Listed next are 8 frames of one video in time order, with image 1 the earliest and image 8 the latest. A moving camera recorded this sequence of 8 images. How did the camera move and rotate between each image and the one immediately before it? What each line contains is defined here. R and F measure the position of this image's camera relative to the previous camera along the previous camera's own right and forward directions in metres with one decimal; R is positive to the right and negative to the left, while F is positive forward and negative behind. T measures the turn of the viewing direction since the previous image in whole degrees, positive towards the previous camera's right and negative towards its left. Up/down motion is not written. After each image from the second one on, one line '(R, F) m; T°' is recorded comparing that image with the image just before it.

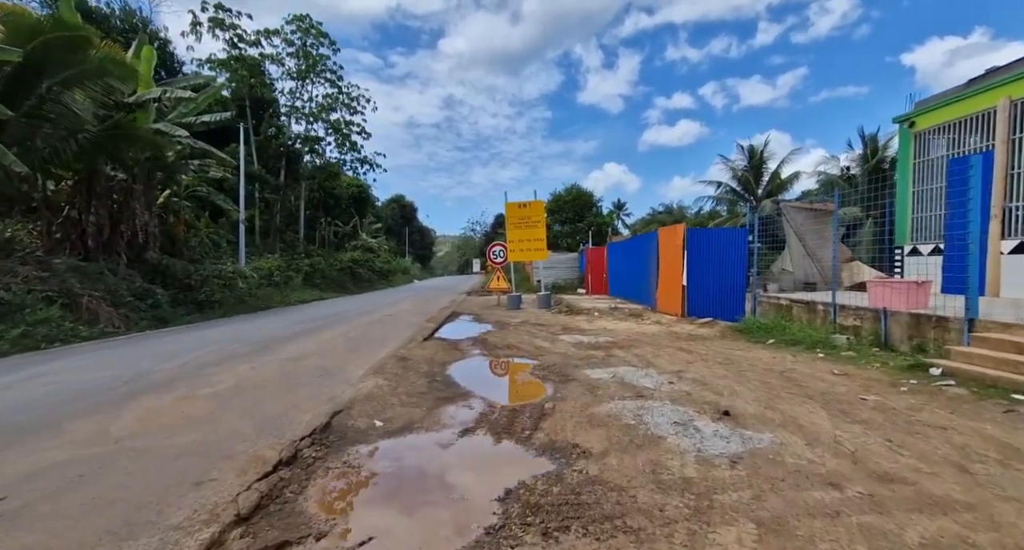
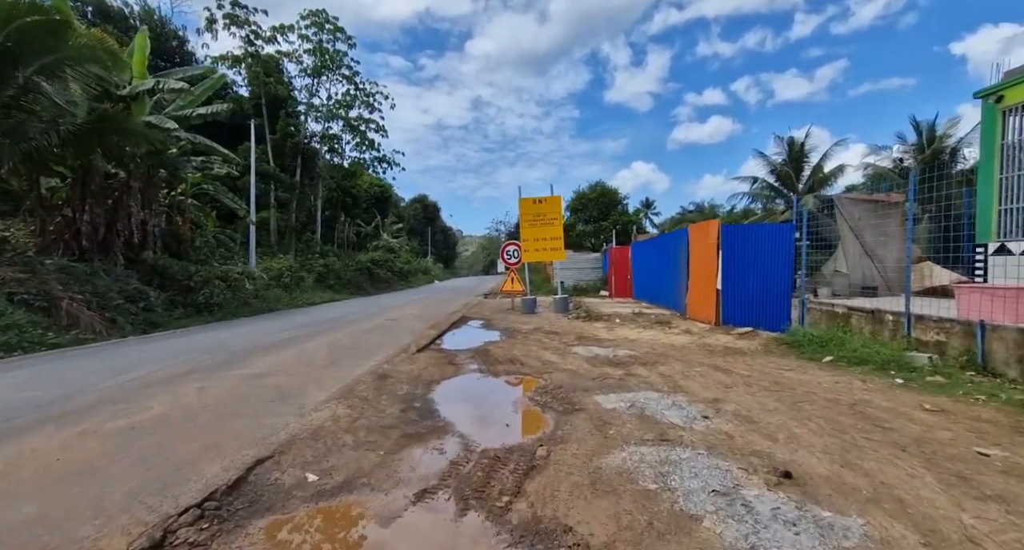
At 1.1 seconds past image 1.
(+0.4, +1.1) m; -3°
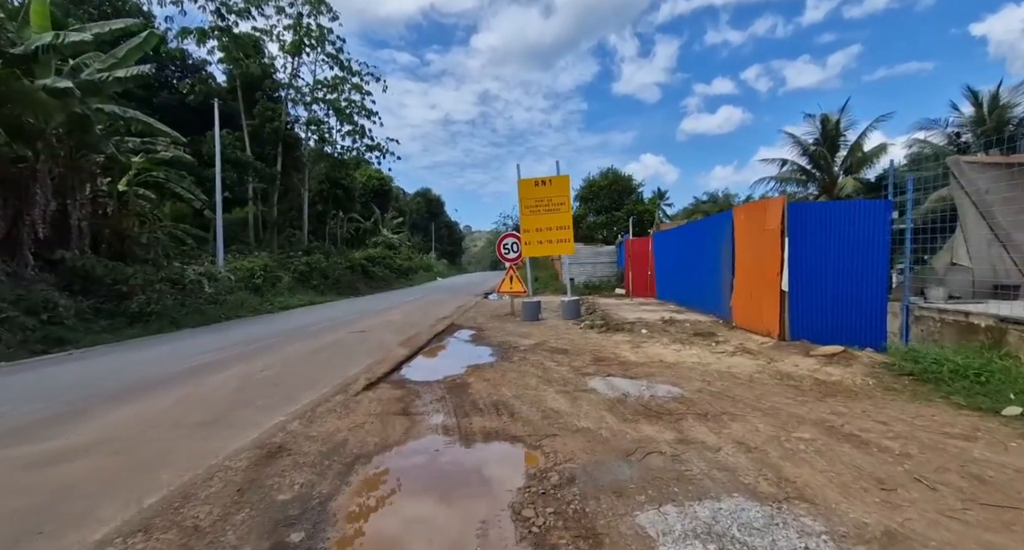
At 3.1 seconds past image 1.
(+0.3, +2.4) m; -1°
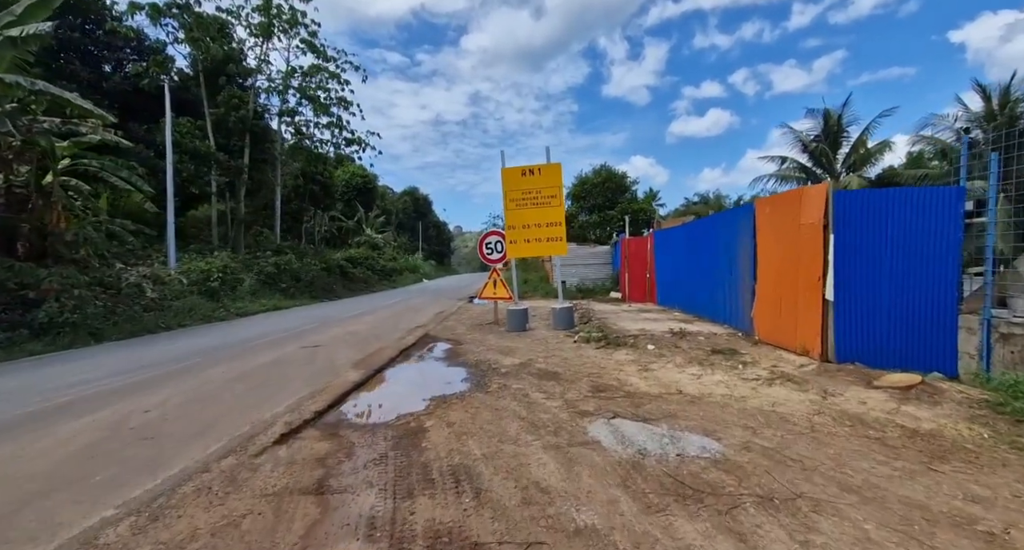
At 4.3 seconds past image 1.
(+0.2, +1.5) m; +1°
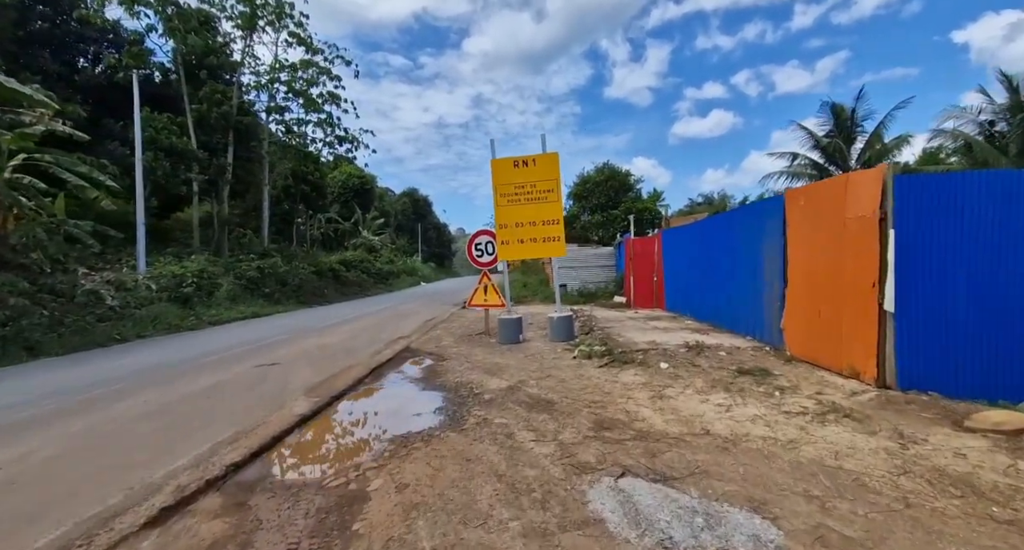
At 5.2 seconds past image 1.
(+0.2, +1.1) m; 0°
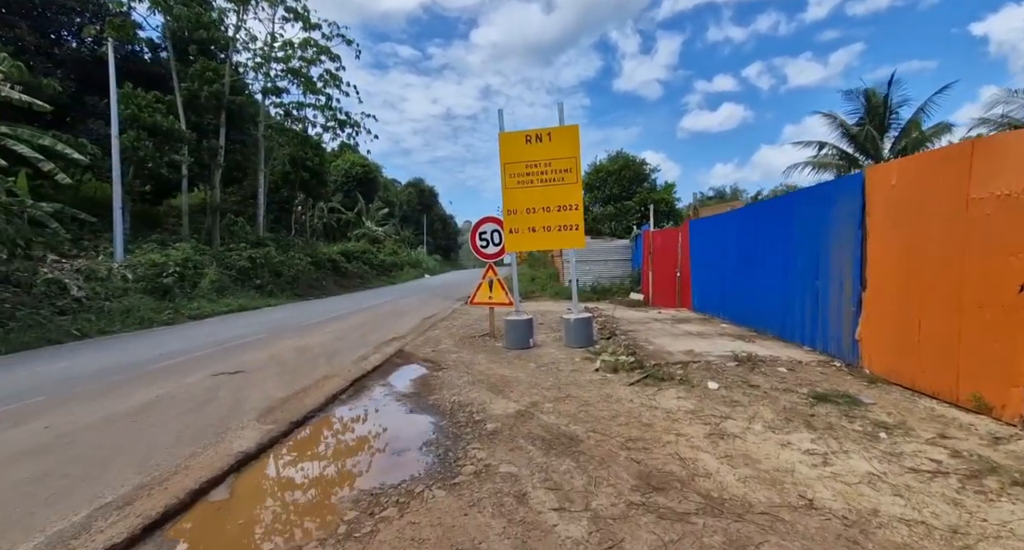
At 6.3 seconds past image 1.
(-0.1, +1.3) m; -1°
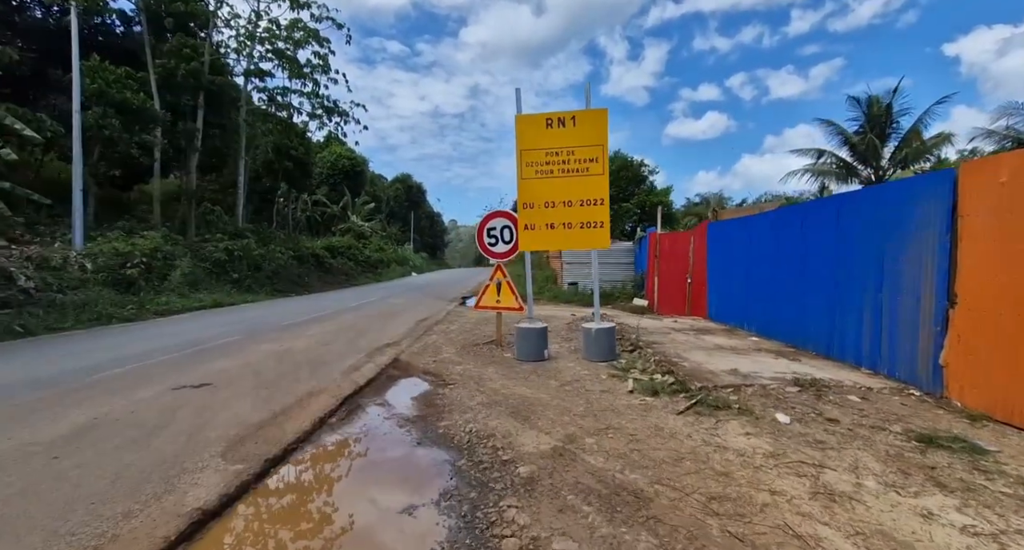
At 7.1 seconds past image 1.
(-0.5, +0.9) m; +2°
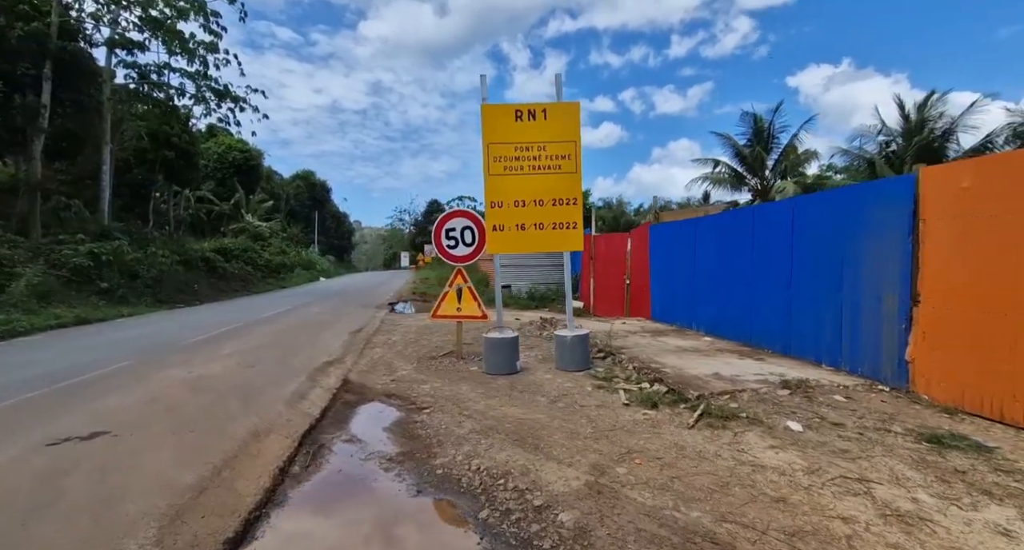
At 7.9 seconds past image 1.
(-0.8, +0.7) m; +12°
